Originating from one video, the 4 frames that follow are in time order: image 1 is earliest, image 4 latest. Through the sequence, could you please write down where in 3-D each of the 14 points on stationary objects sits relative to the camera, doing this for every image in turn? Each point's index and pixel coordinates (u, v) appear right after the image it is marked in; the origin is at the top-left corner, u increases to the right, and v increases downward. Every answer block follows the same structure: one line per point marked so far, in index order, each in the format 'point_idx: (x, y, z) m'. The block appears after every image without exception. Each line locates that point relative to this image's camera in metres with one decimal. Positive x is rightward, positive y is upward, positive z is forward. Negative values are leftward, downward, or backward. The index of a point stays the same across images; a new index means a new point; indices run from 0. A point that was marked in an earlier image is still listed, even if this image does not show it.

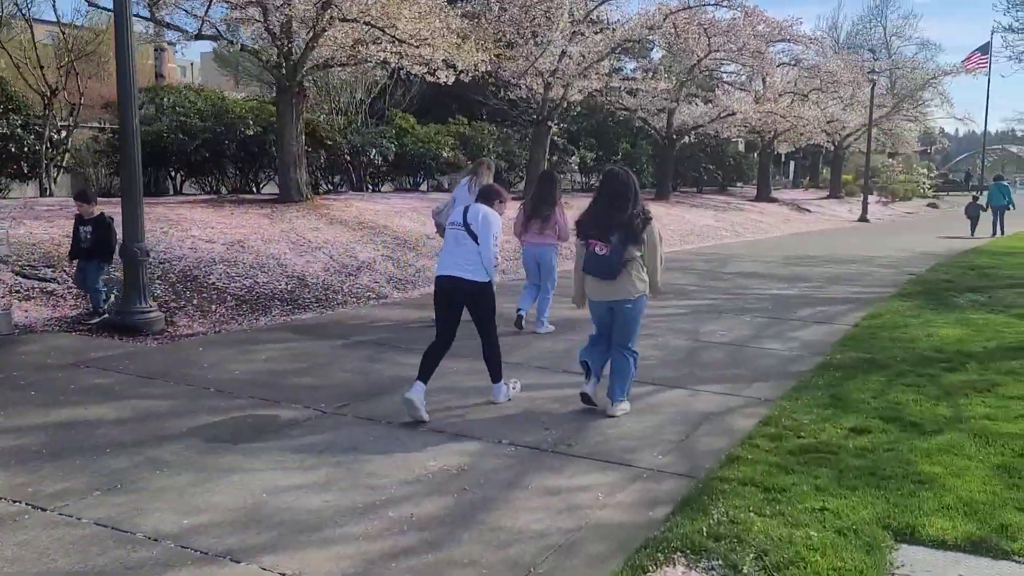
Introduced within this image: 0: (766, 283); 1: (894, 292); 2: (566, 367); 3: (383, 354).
0: (+3.6, +0.1, +12.0) m
1: (+5.1, 0.0, +11.3) m
2: (+0.4, -0.6, +6.6) m
3: (-1.0, -0.5, +6.8) m
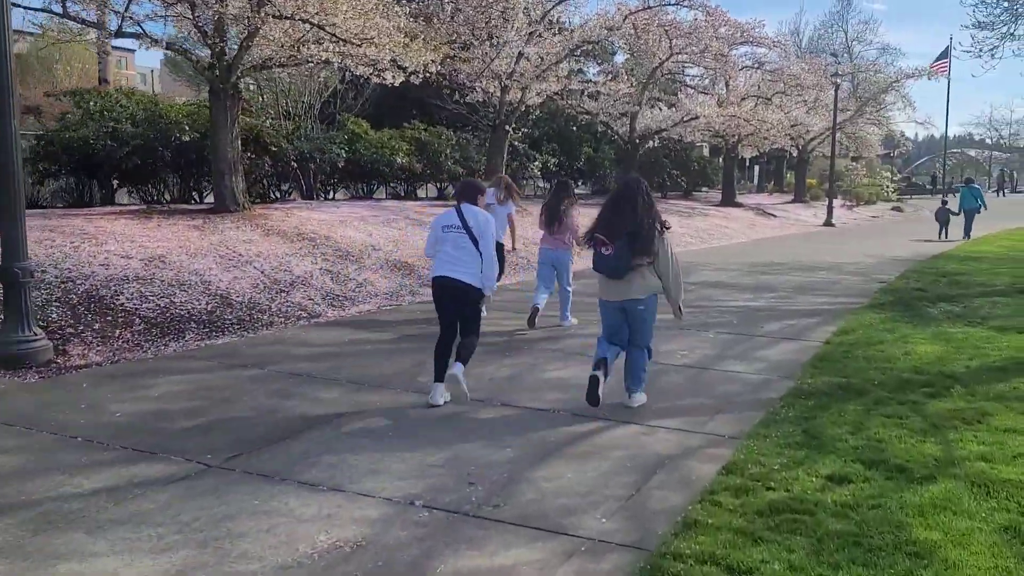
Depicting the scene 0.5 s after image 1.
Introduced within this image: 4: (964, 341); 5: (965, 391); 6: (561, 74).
0: (+2.9, -0.1, +11.4) m
1: (+4.4, -0.2, +10.7) m
2: (0.0, -0.8, +5.8) m
3: (-1.5, -0.7, +6.0) m
4: (+4.1, -0.5, +7.7) m
5: (+3.1, -0.7, +5.9) m
6: (+1.2, +5.0, +19.8) m
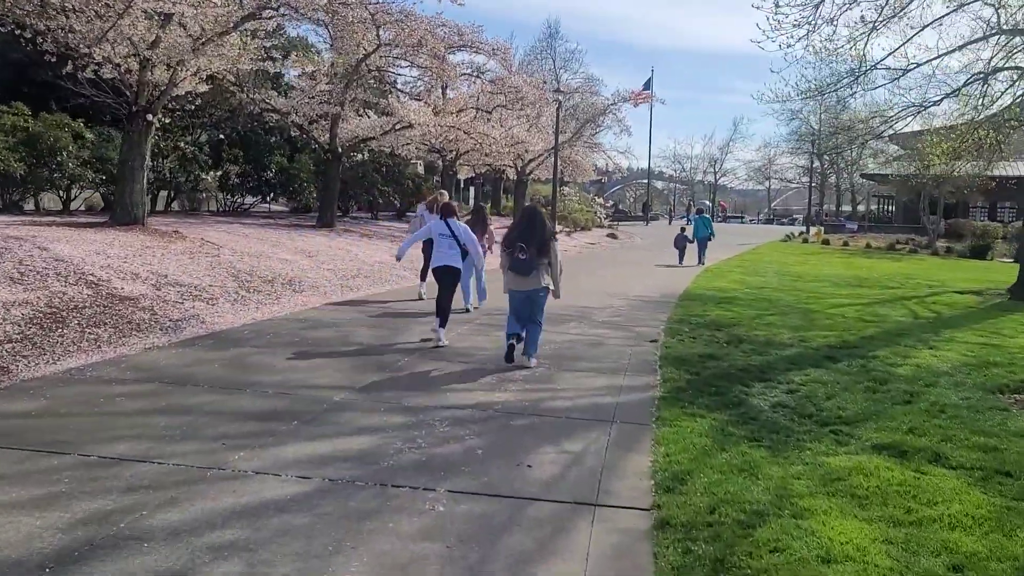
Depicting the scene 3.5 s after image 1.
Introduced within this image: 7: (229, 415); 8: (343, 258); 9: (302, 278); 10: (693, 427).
0: (-0.5, -0.7, +7.4) m
1: (+1.2, -0.8, +7.2) m
2: (-1.4, -1.3, +1.2) m
3: (-2.8, -1.2, +0.8) m
4: (+1.9, -1.1, +4.3) m
5: (+1.6, -1.2, +2.2) m
6: (-4.9, +4.1, +14.9) m
7: (-1.9, -0.8, +5.6) m
8: (-3.3, +0.6, +16.5) m
9: (-3.3, +0.1, +13.3) m
10: (+1.2, -0.9, +5.6) m
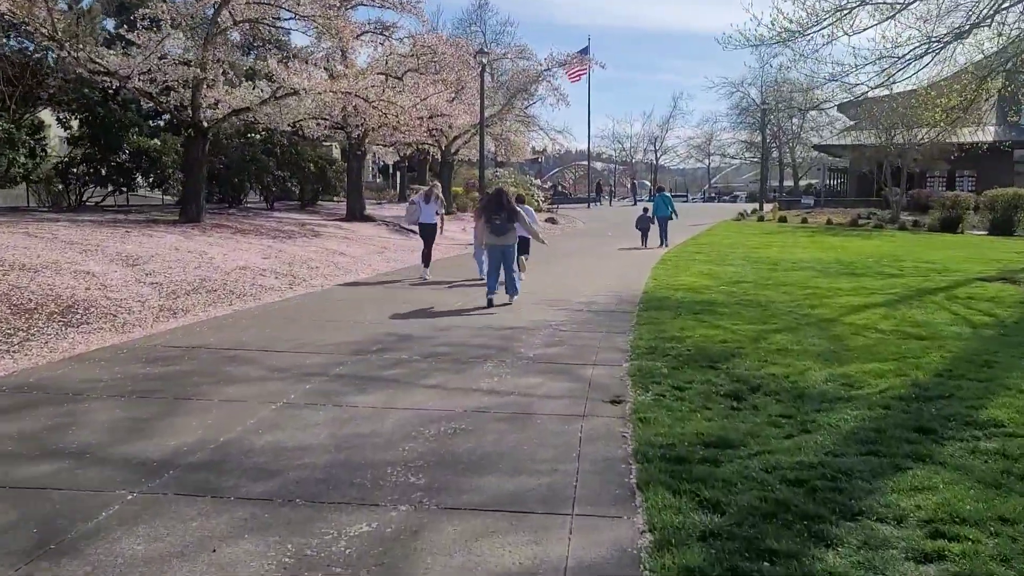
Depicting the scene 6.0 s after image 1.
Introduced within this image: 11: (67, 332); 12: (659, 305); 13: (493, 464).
0: (-1.2, -1.0, +3.4) m
1: (+0.5, -1.1, +3.3) m
2: (-1.7, -1.7, -2.9) m
3: (-3.1, -1.7, -3.3) m
4: (+1.3, -1.3, +0.4) m
5: (+1.2, -1.5, -1.6) m
6: (-6.3, +3.8, +10.5) m
7: (-2.5, -1.2, +1.5) m
8: (-4.7, +0.3, +12.2) m
9: (-4.4, -0.2, +9.0) m
10: (+0.6, -1.2, +1.7) m
11: (-4.1, -0.4, +7.9) m
12: (+1.9, -0.2, +10.8) m
13: (-0.1, -0.9, +4.5) m
